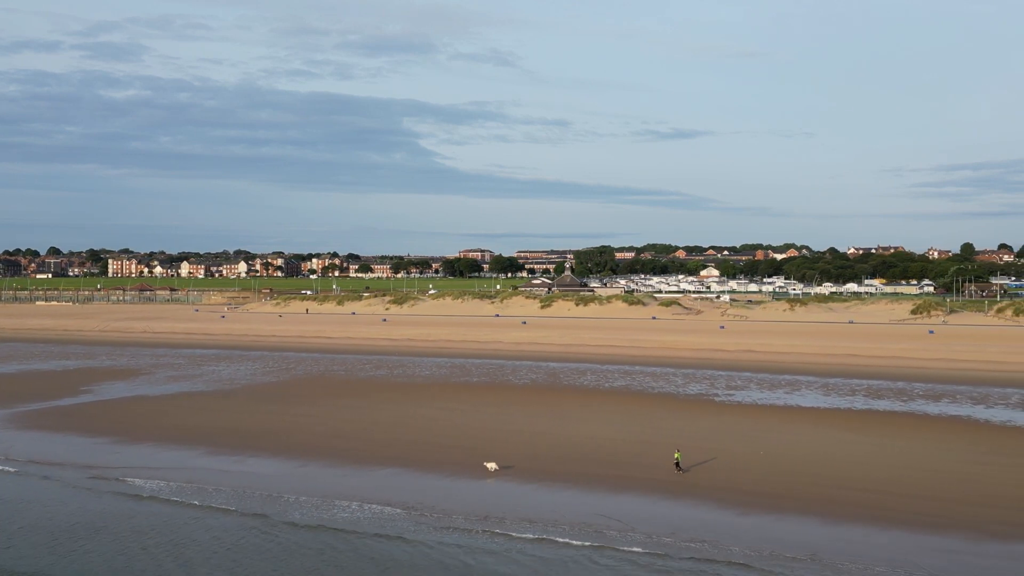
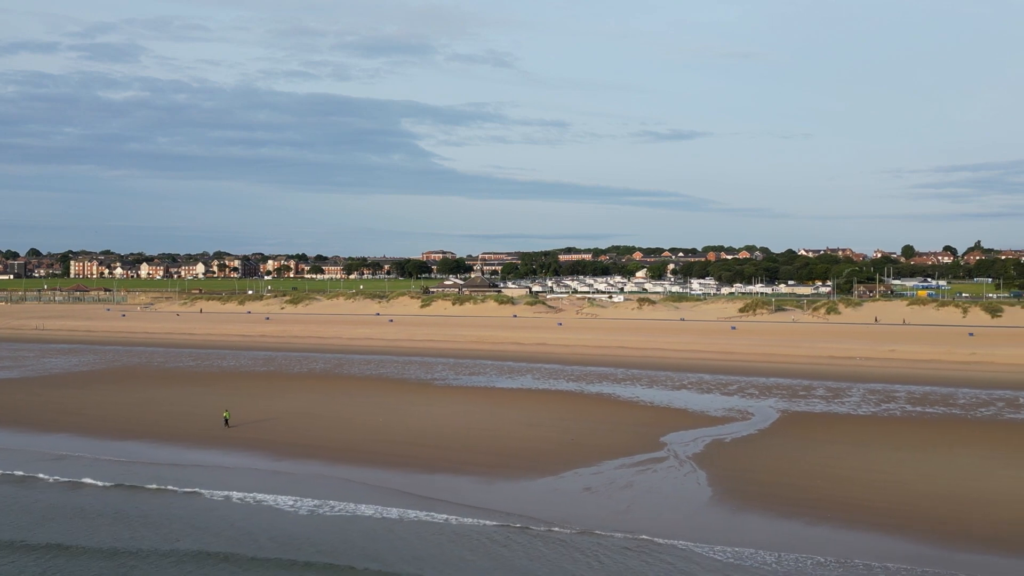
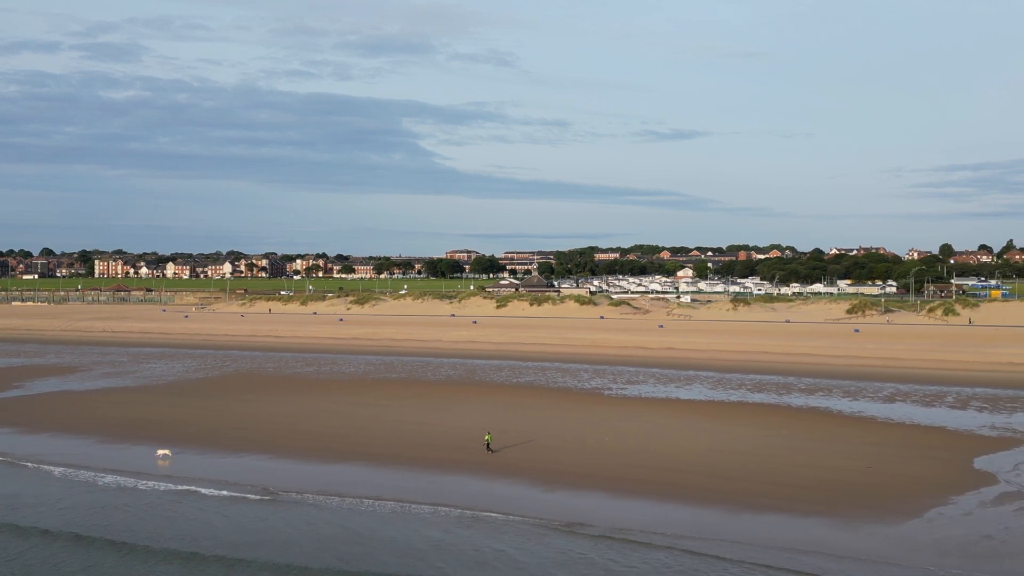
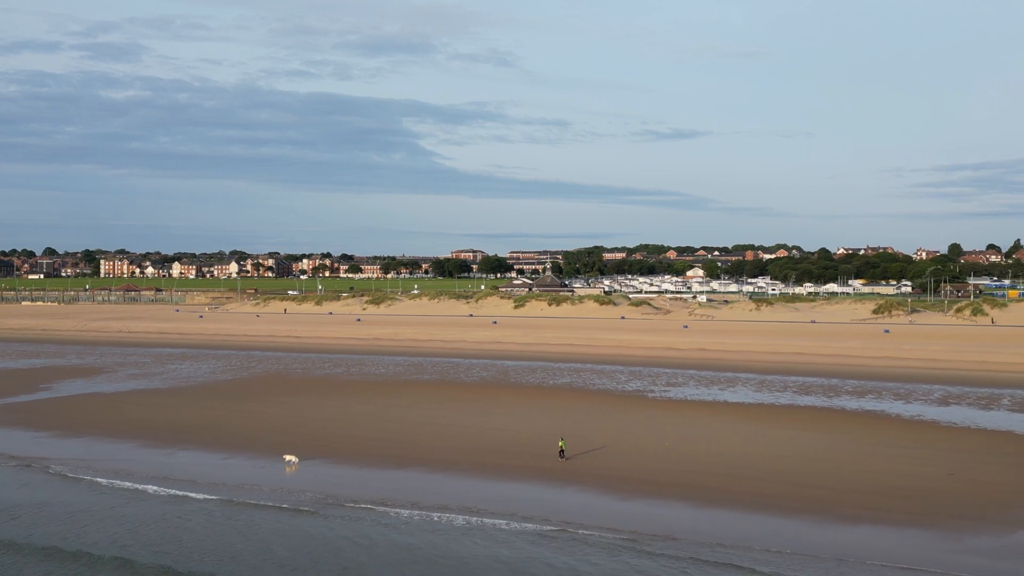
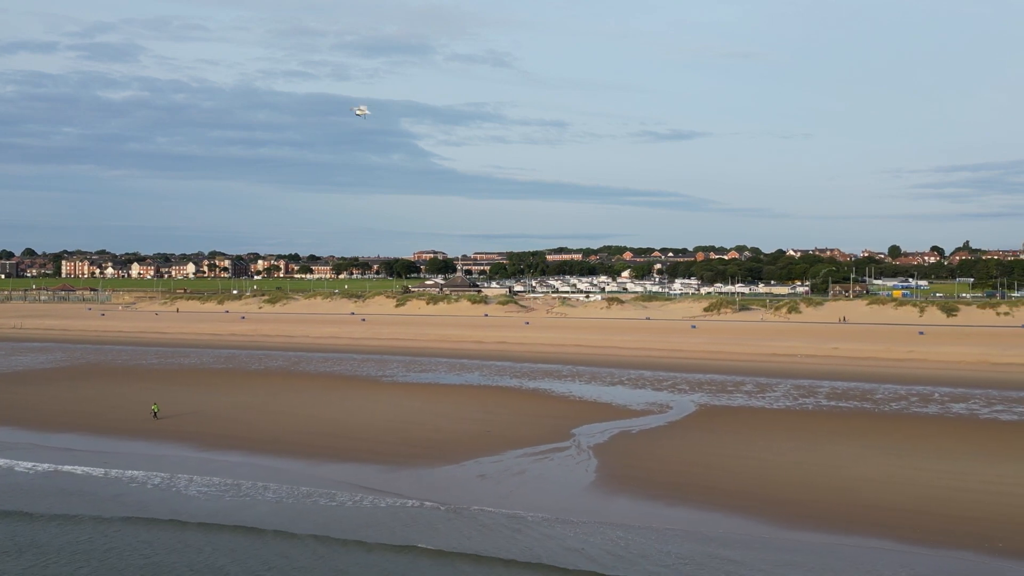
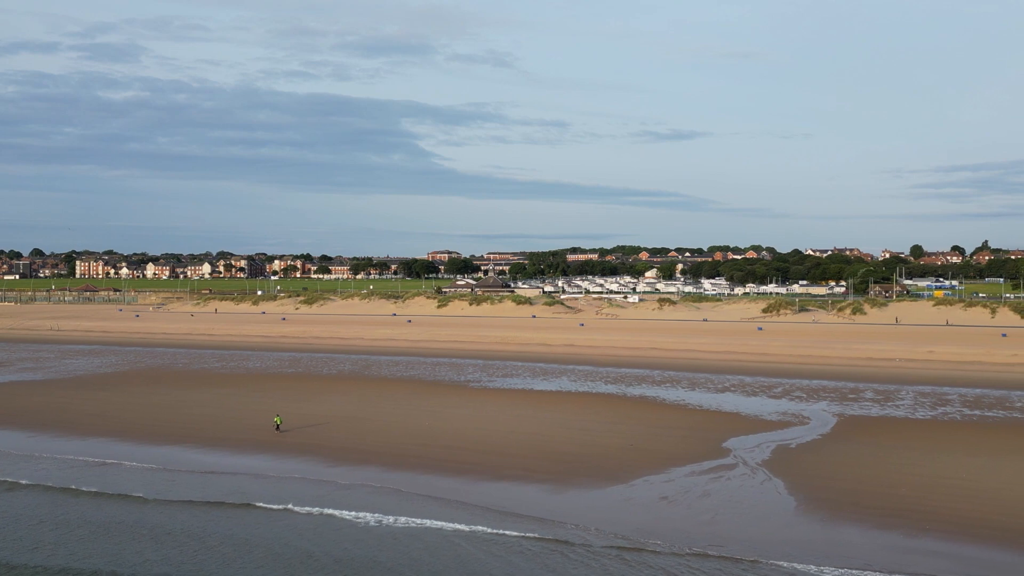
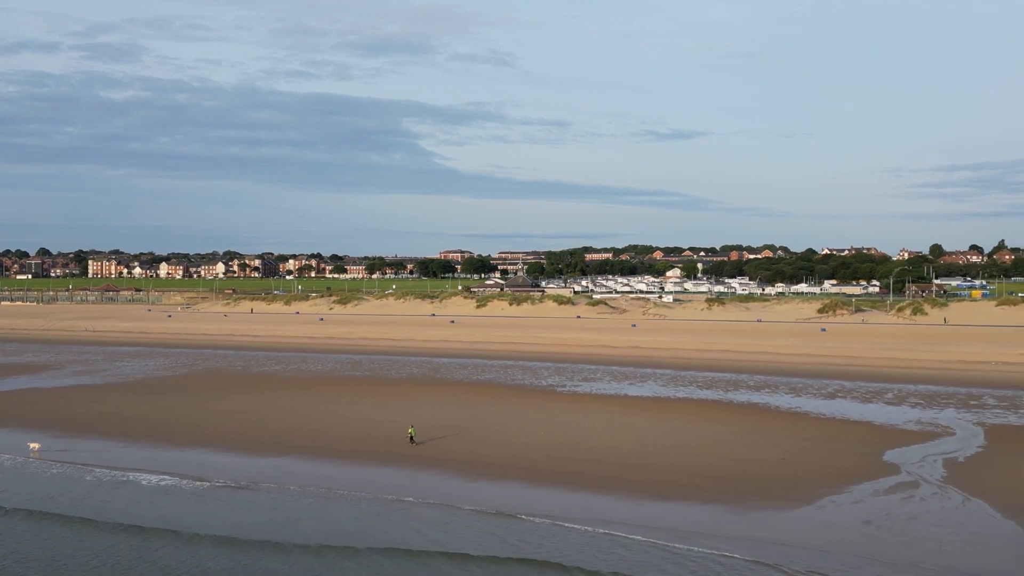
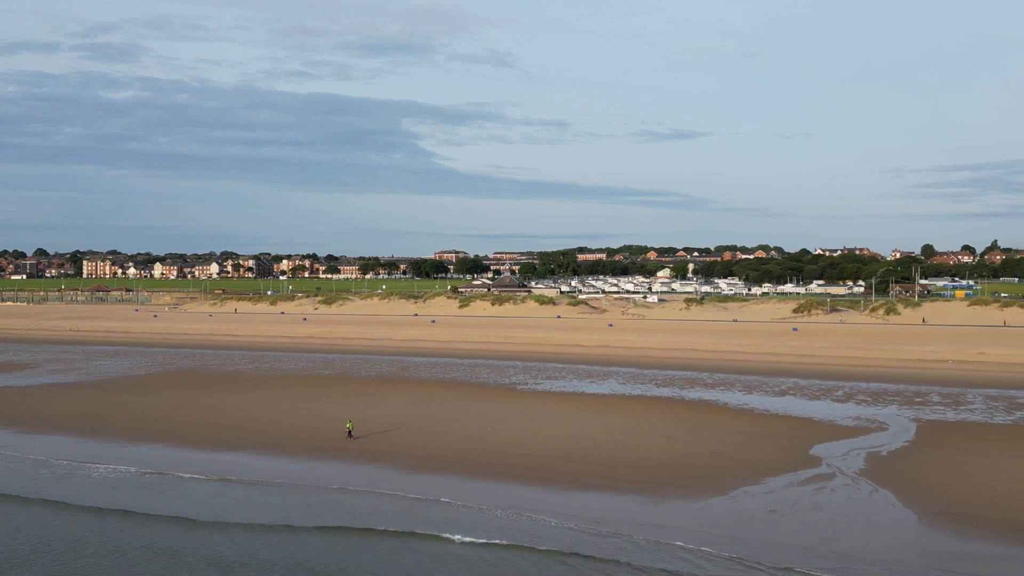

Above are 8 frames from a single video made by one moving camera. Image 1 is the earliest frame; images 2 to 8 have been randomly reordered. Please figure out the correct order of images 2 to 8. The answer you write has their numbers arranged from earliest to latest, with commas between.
4, 3, 7, 8, 6, 2, 5
